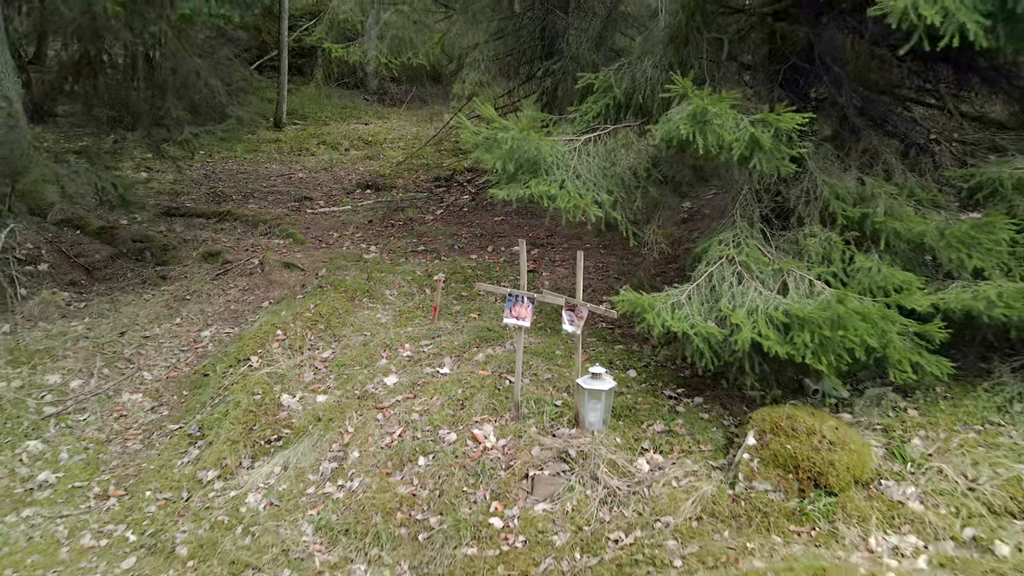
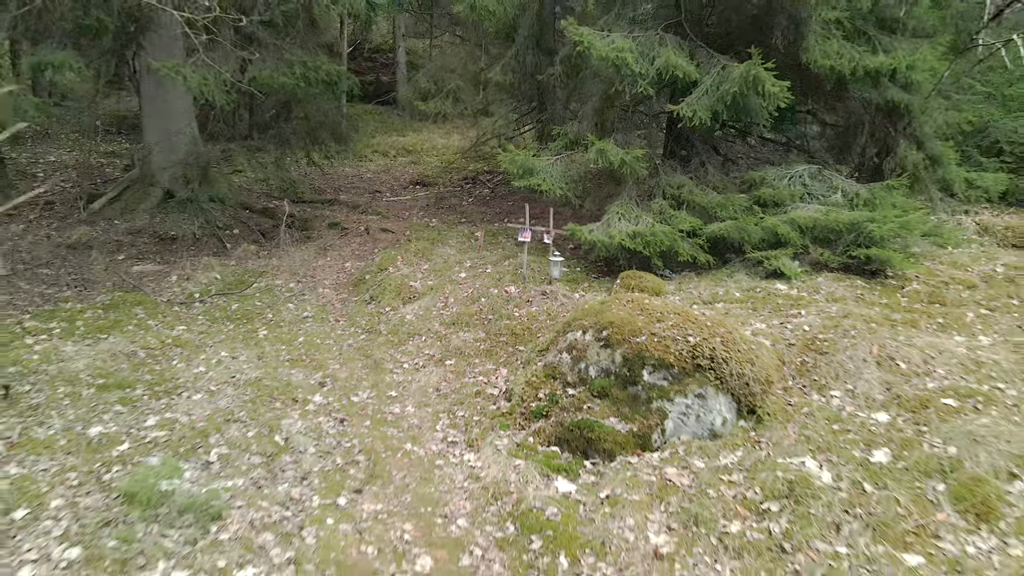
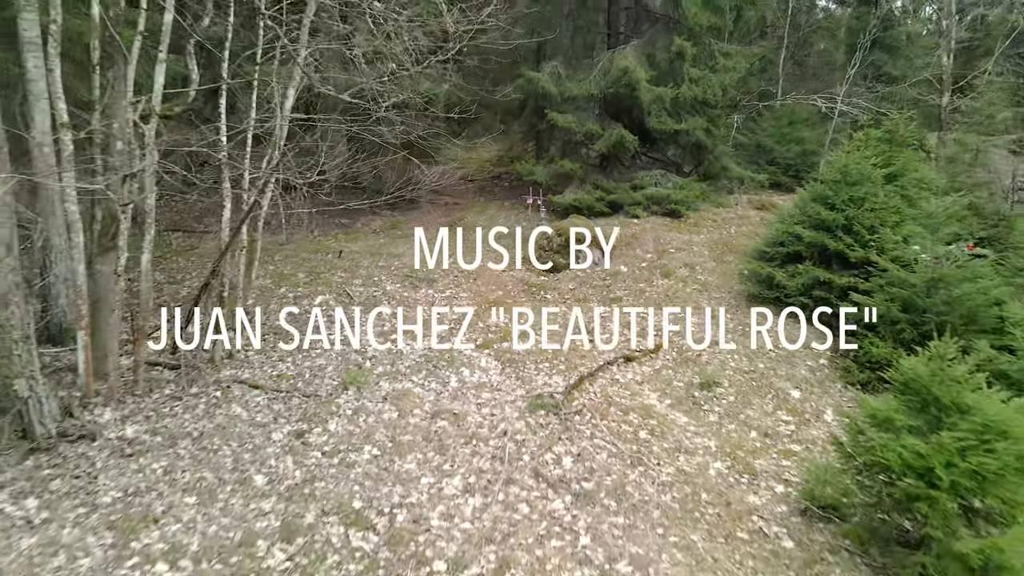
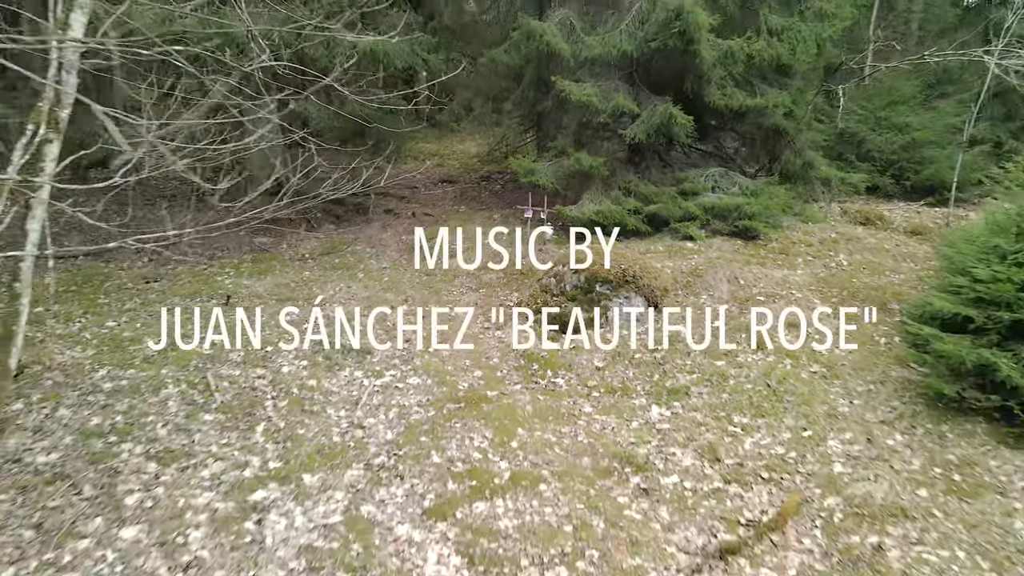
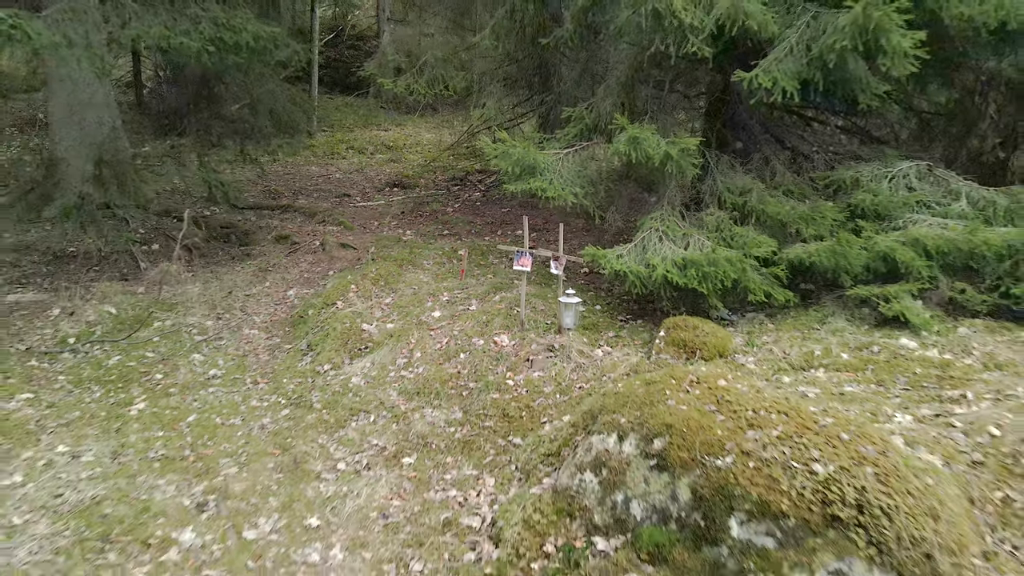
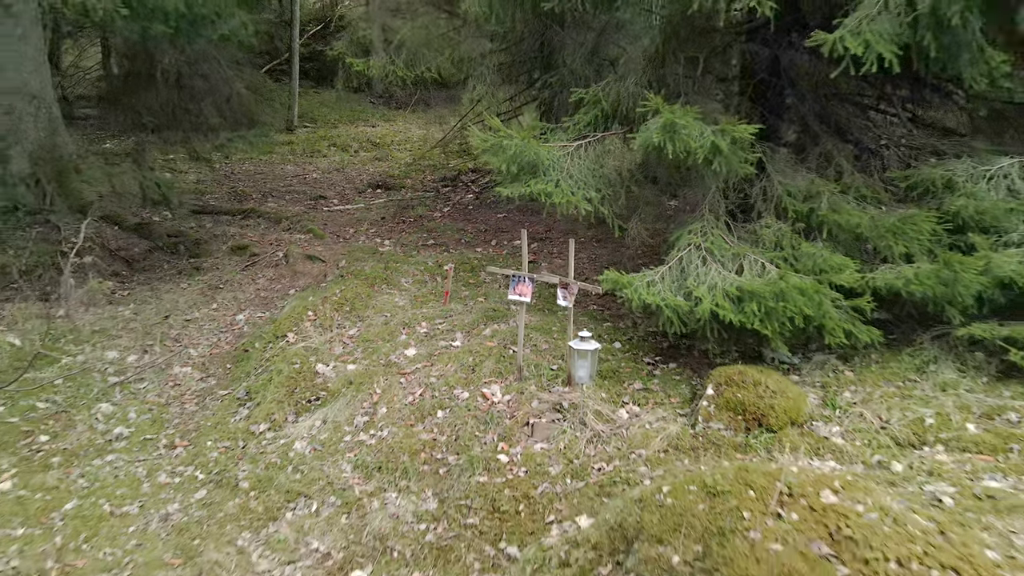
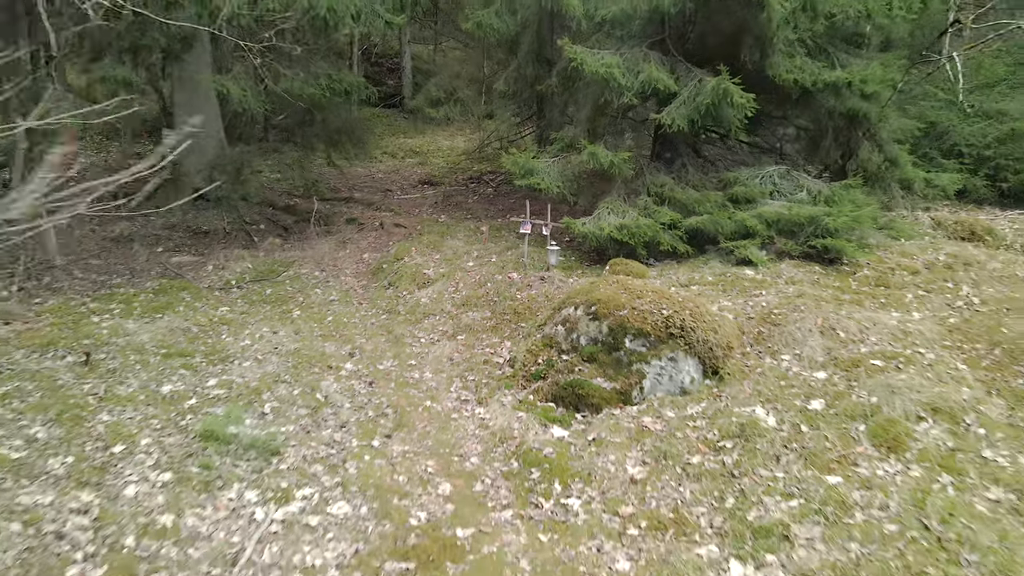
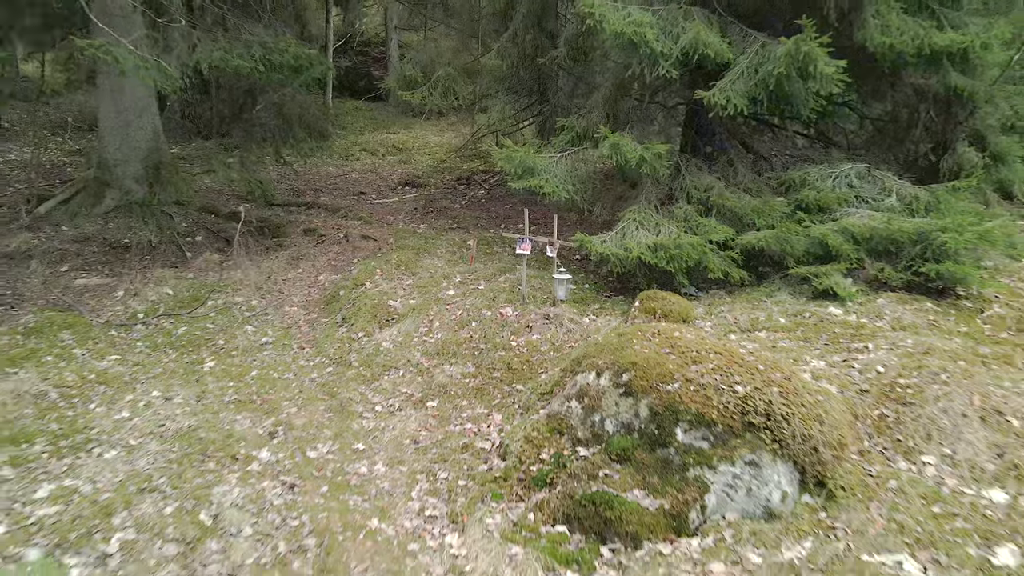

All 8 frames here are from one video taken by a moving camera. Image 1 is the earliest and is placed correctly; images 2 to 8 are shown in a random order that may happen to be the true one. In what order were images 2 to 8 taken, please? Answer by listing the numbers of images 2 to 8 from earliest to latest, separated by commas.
6, 5, 8, 2, 7, 4, 3
